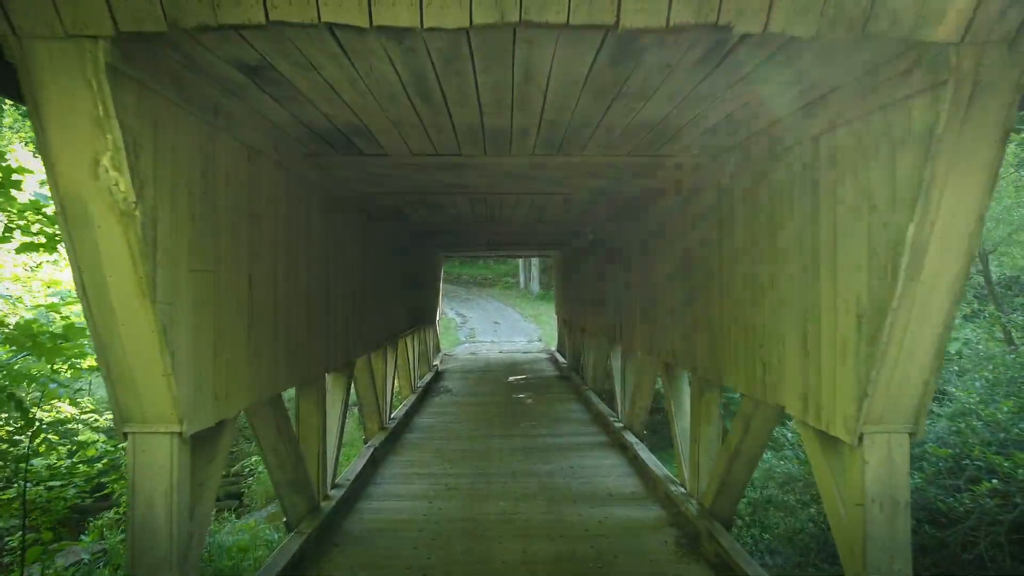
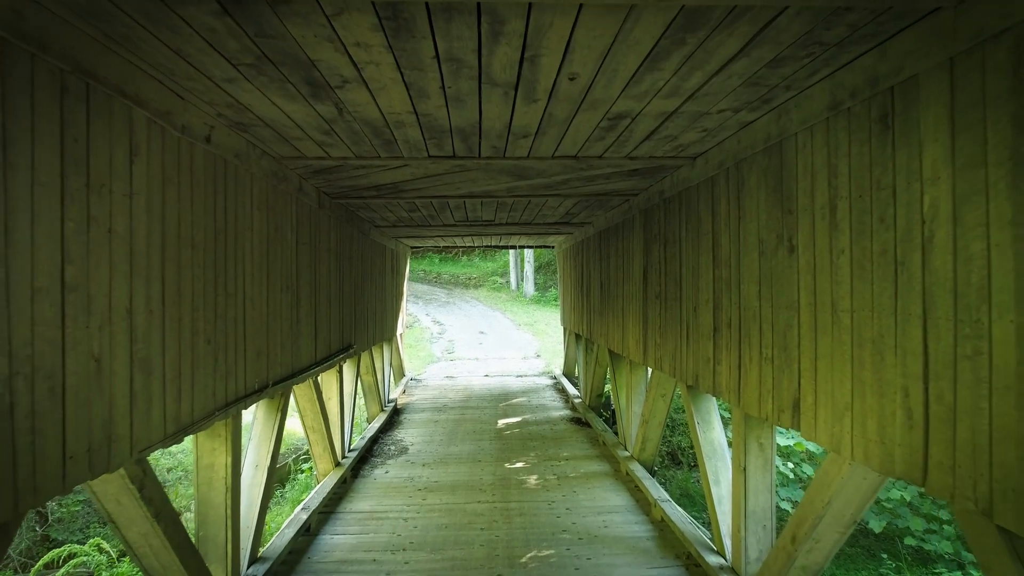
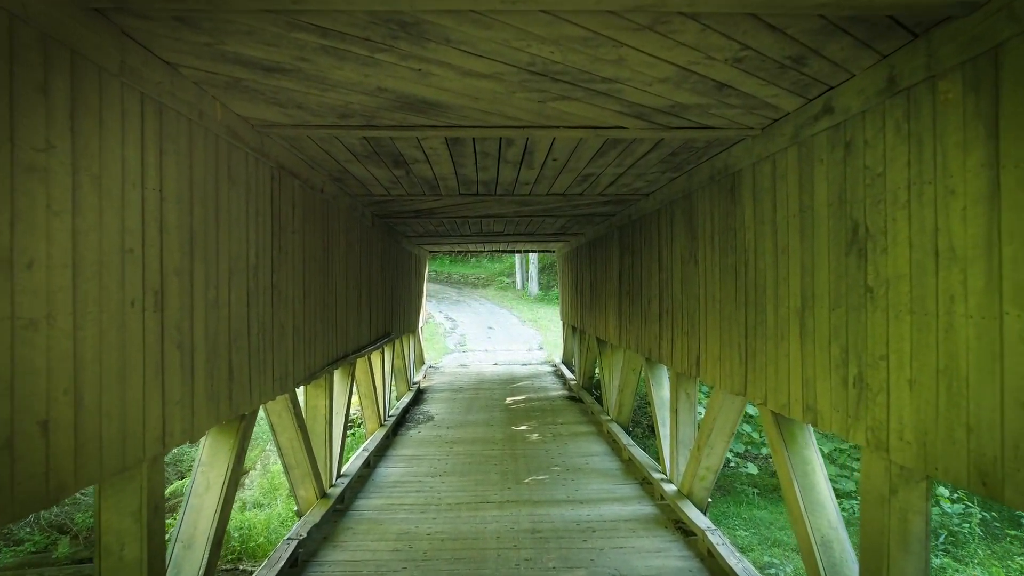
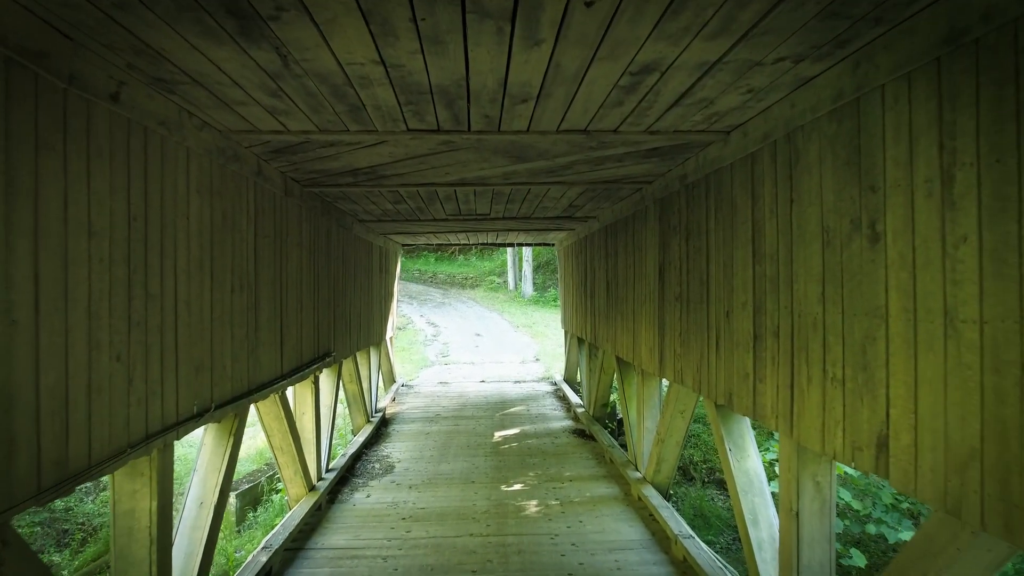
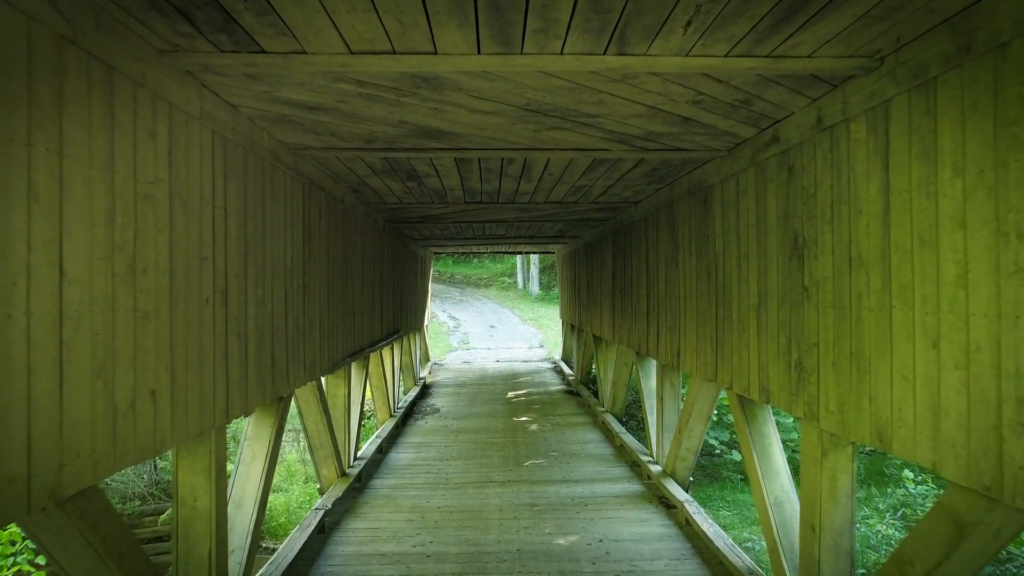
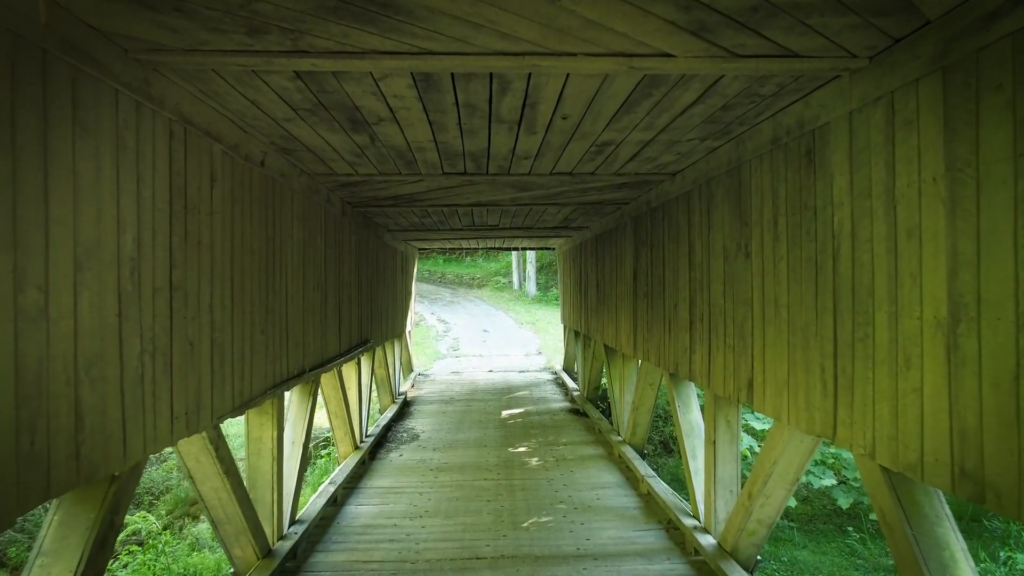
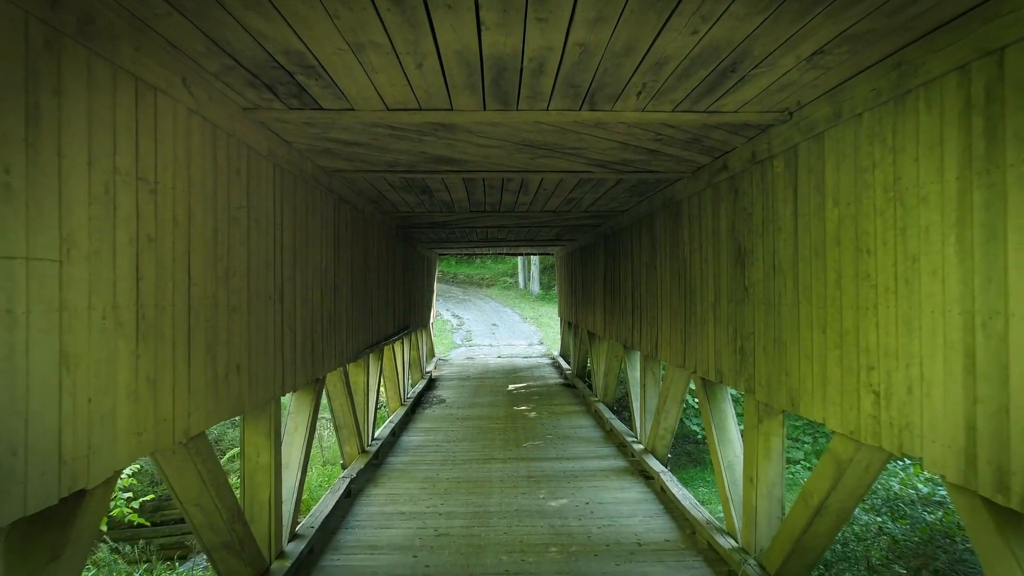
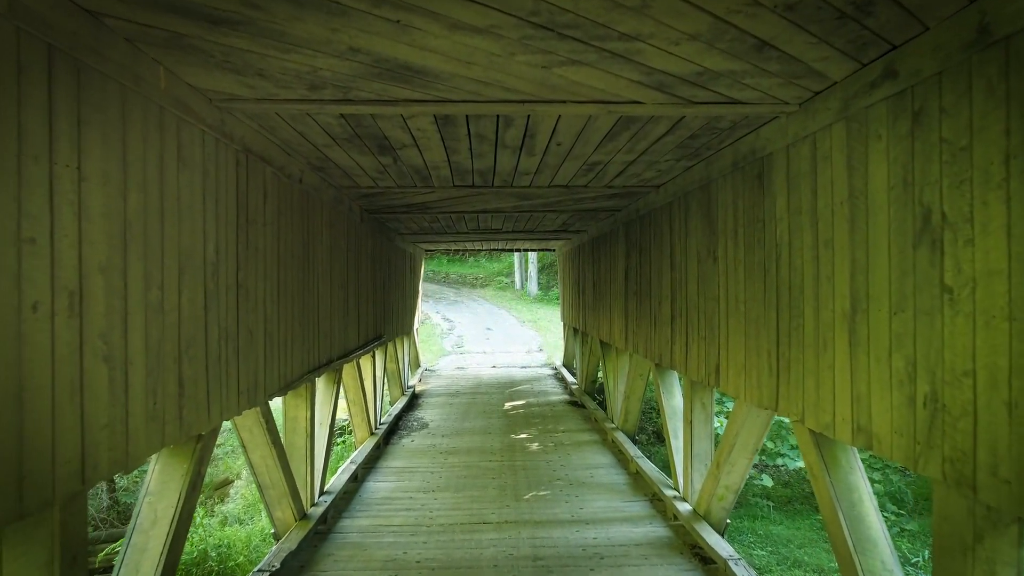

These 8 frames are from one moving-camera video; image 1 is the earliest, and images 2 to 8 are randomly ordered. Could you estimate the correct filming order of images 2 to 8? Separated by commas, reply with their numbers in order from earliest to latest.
7, 5, 3, 8, 6, 2, 4
